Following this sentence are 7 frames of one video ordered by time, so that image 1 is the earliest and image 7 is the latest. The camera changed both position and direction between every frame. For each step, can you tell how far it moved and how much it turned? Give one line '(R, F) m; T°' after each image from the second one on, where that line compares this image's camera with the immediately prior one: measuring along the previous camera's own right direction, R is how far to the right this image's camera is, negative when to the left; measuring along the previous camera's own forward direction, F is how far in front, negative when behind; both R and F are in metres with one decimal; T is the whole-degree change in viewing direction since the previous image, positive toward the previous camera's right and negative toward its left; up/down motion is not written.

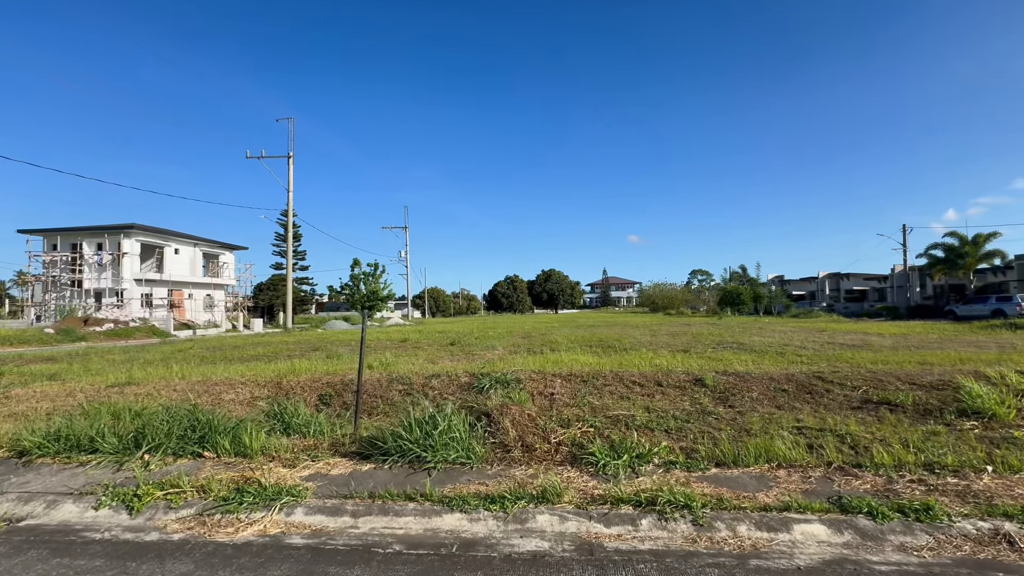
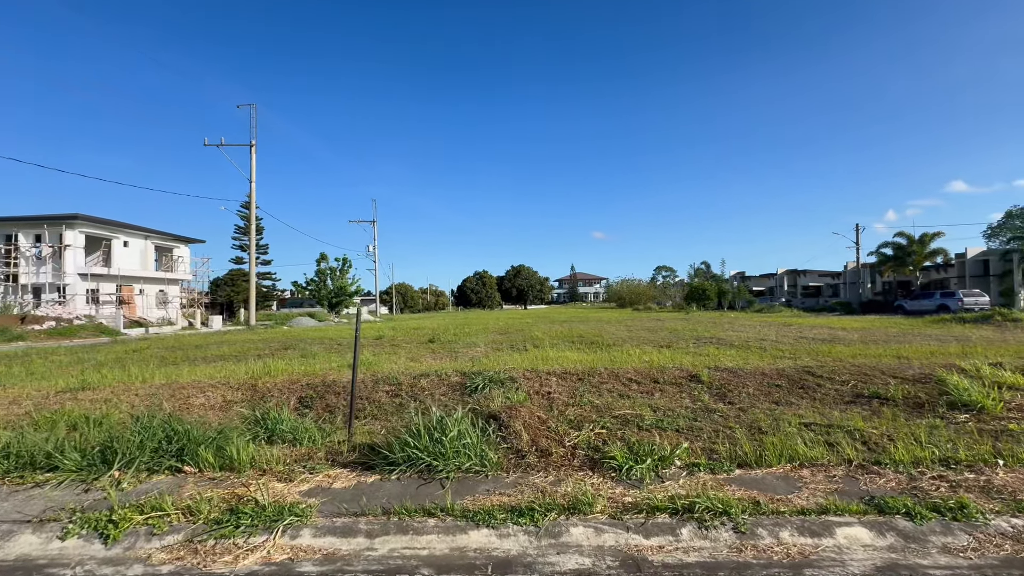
(-0.4, +0.3) m; +4°
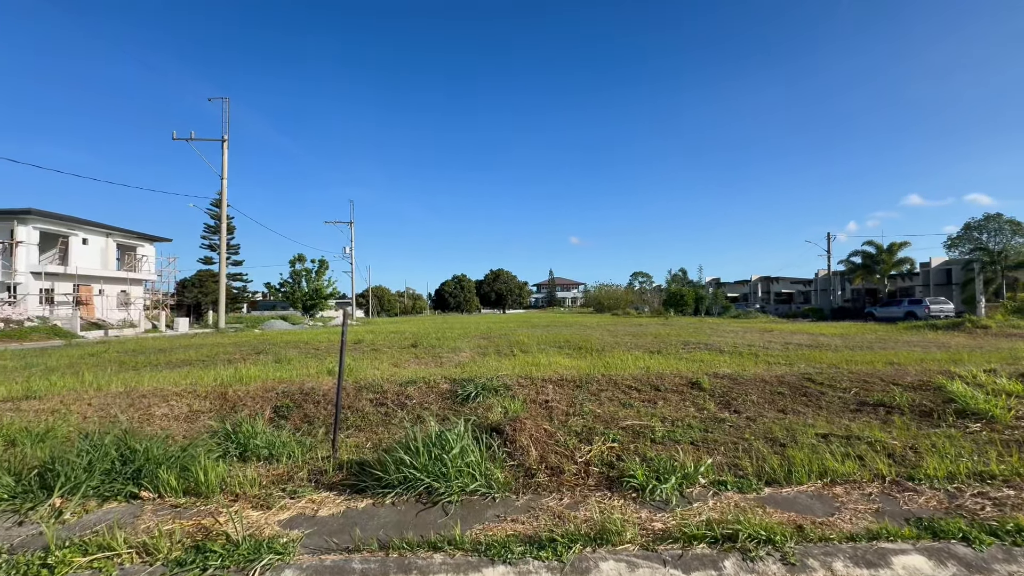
(-0.2, +0.4) m; +3°
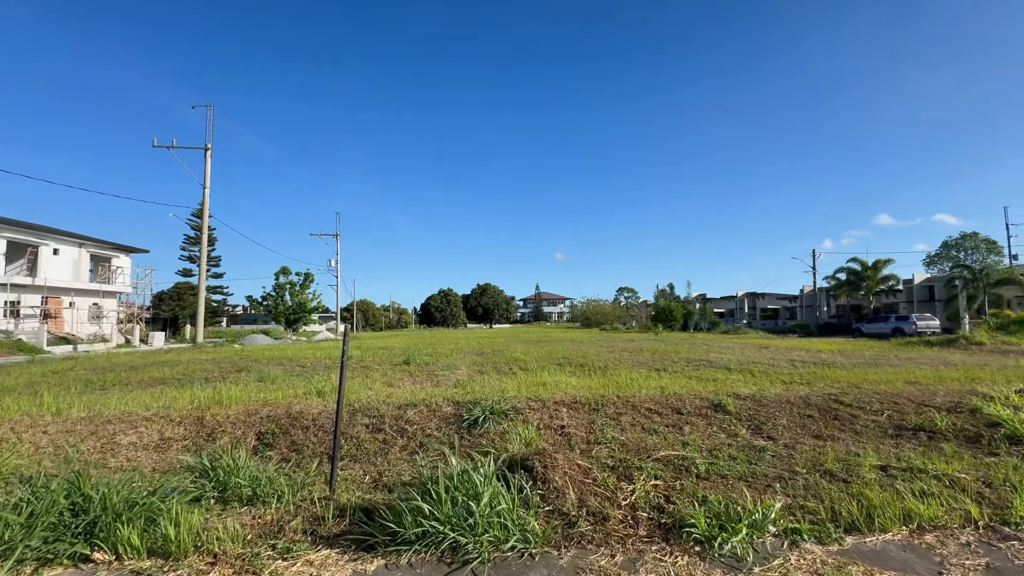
(-0.3, +0.5) m; +2°
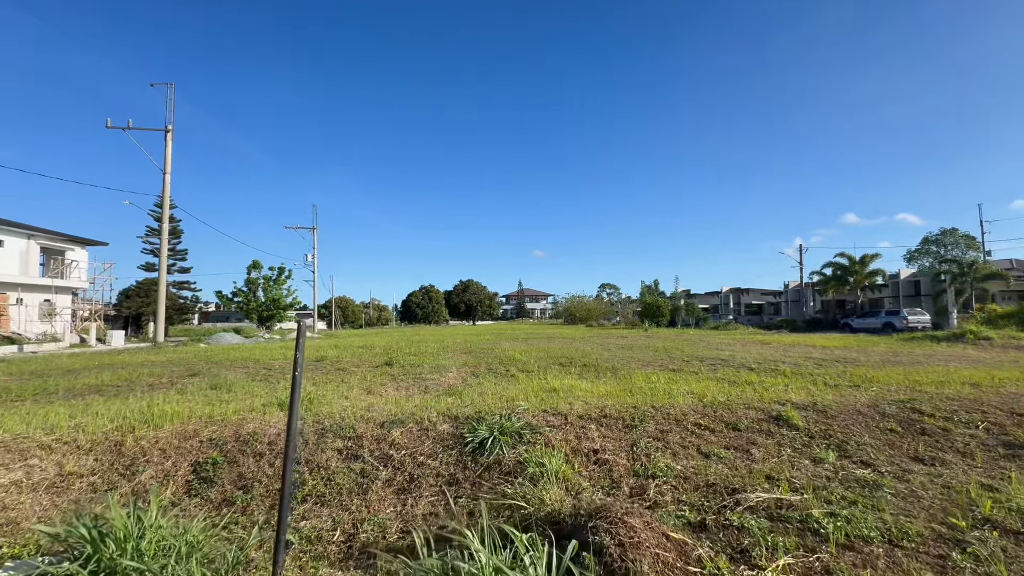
(-0.3, +1.3) m; +2°
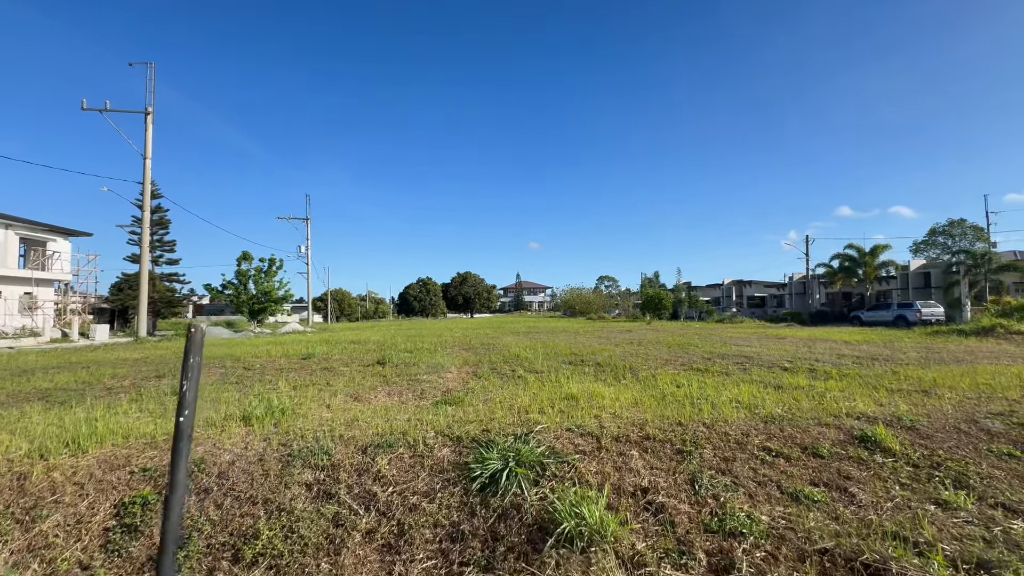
(-0.2, +1.1) m; 0°
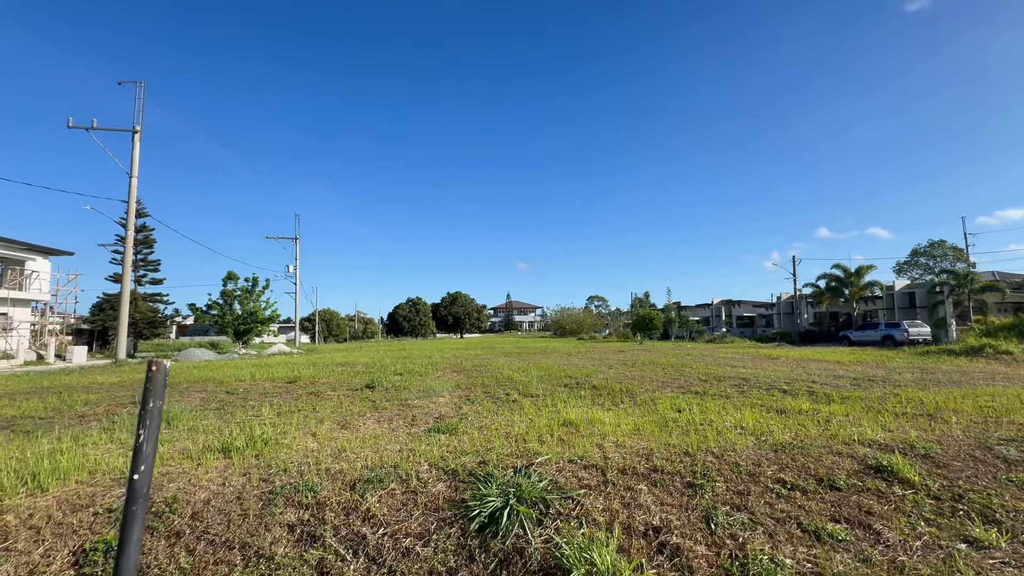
(-0.1, +0.2) m; +1°
